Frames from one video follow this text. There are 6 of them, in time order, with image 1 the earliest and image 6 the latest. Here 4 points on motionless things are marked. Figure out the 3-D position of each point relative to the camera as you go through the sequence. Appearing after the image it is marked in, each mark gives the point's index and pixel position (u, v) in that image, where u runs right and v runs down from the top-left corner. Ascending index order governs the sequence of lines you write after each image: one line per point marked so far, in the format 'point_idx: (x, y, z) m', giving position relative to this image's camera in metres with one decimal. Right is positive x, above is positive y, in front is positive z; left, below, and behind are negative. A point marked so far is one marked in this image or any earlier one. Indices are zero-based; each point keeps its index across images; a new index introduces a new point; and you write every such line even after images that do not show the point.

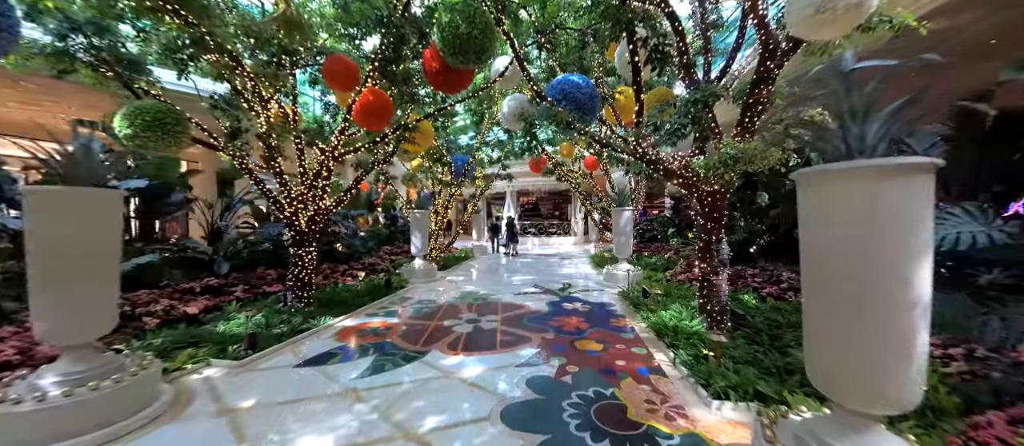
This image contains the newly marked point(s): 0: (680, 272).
0: (+2.7, -0.8, +4.9) m
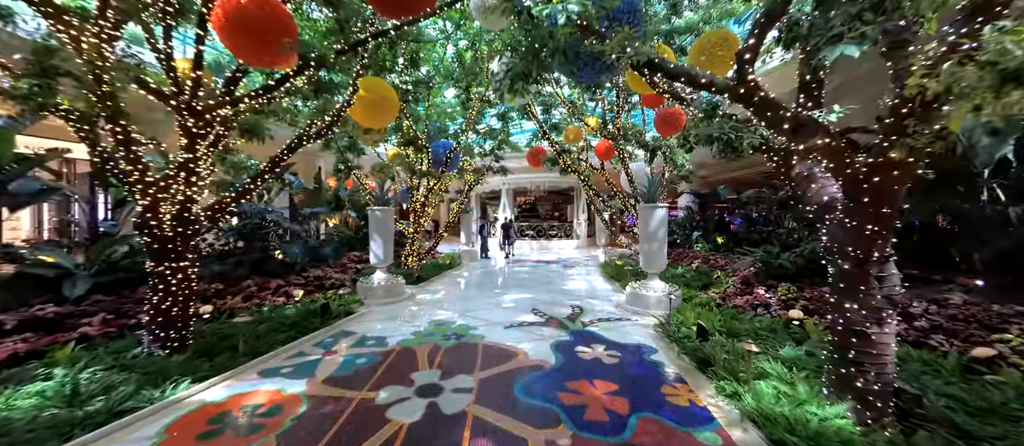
0: (+2.5, -0.8, +3.5) m
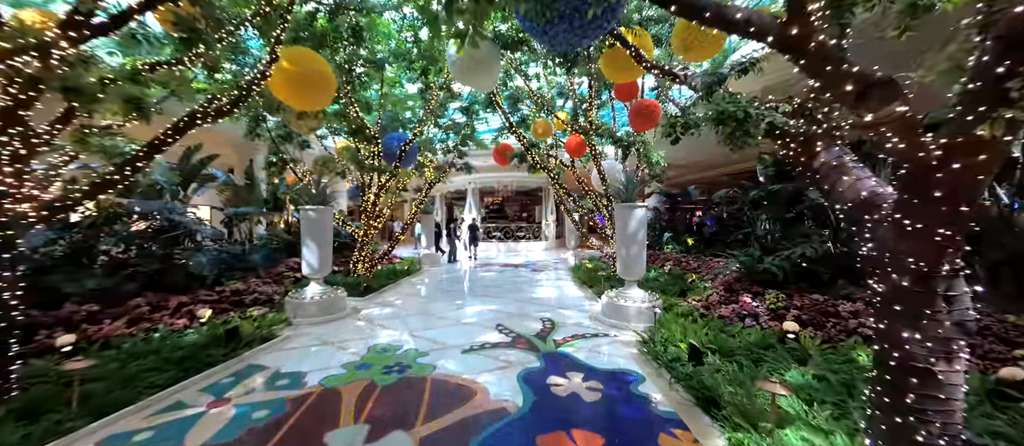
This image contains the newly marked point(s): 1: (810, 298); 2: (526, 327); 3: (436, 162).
0: (+2.2, -0.8, +3.2) m
1: (+2.8, -0.7, +2.9) m
2: (+0.1, -1.1, +3.2) m
3: (-1.8, +1.4, +7.2) m
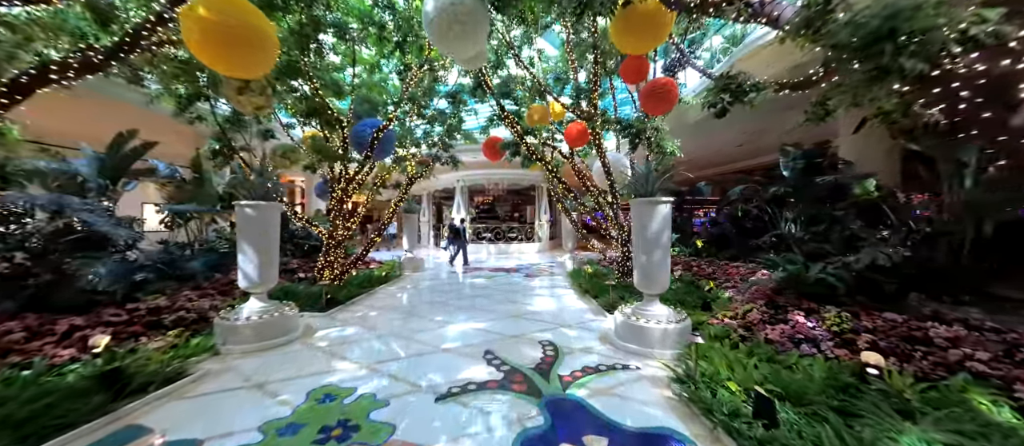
0: (+2.1, -0.8, +2.6) m
1: (+2.8, -0.7, +2.3) m
2: (+0.1, -1.1, +2.5) m
3: (-2.0, +1.4, +6.5) m
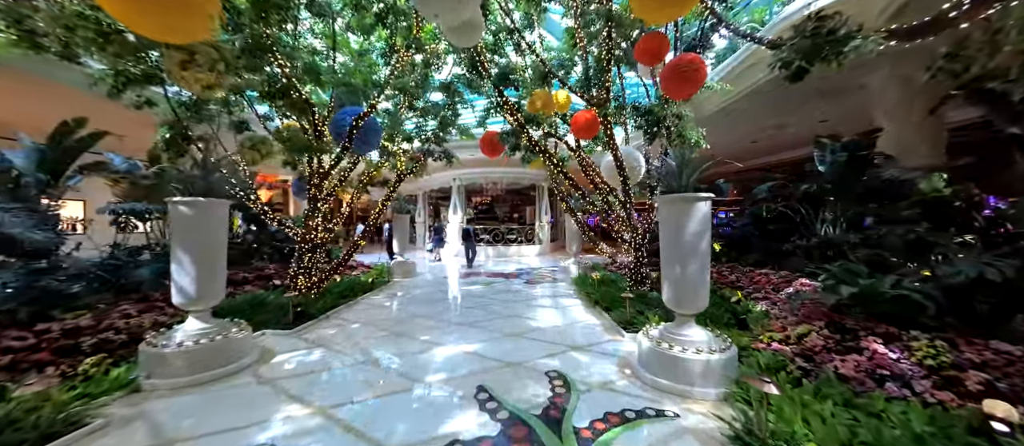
0: (+2.1, -0.8, +2.1) m
1: (+2.8, -0.7, +1.8) m
2: (+0.1, -1.1, +1.9) m
3: (-2.0, +1.4, +6.0) m
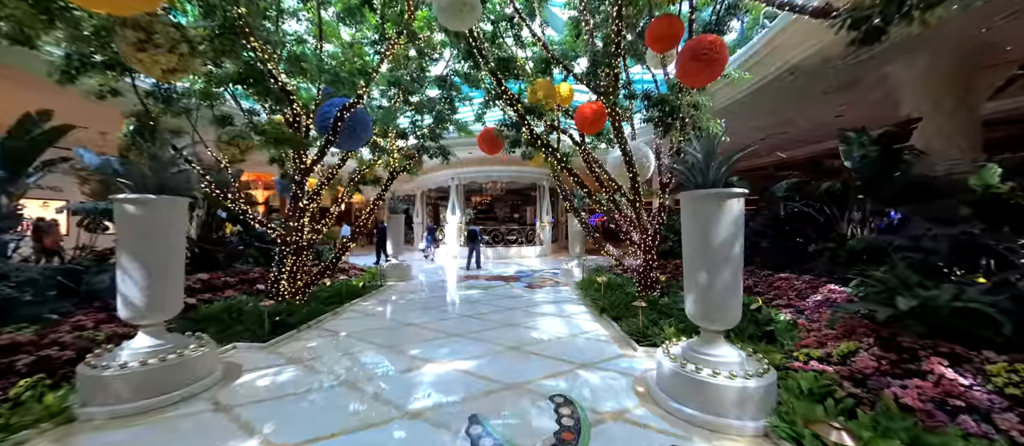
0: (+2.1, -0.8, +1.8) m
1: (+2.8, -0.7, +1.5) m
2: (+0.1, -1.1, +1.7) m
3: (-2.0, +1.4, +5.7) m
